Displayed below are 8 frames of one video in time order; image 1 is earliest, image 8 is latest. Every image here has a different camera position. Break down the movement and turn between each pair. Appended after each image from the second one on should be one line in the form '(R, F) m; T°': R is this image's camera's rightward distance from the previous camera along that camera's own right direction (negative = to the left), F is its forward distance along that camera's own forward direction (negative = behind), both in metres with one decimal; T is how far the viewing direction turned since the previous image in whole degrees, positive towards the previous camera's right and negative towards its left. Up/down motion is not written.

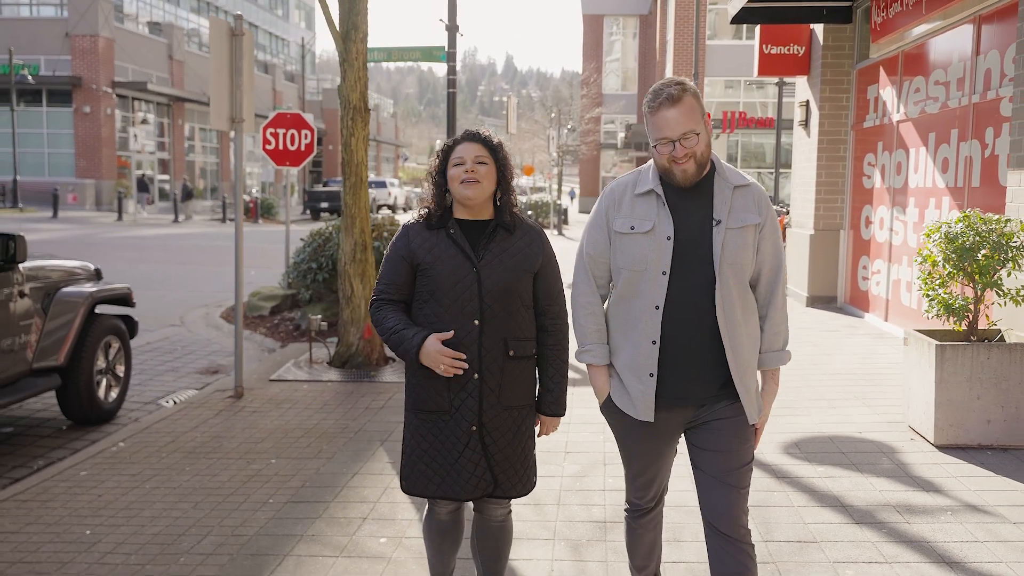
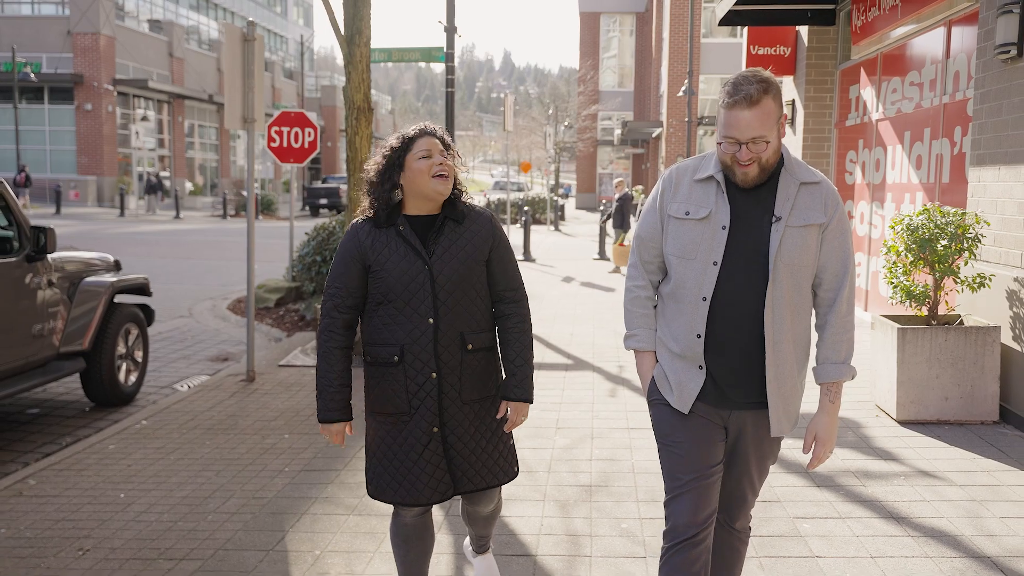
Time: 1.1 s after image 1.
(0.0, -0.5) m; 0°
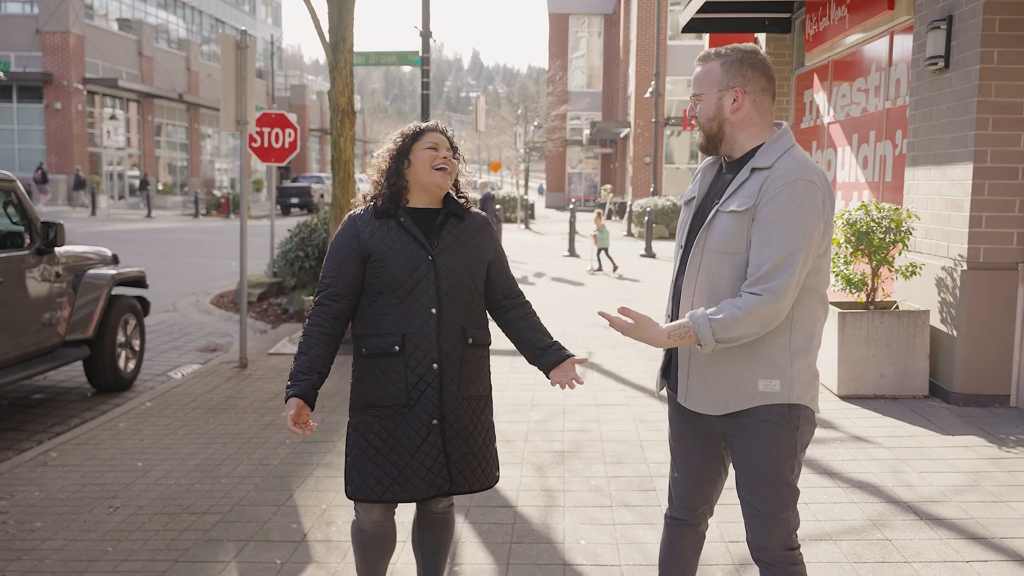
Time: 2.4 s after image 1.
(-0.1, -0.6) m; +2°
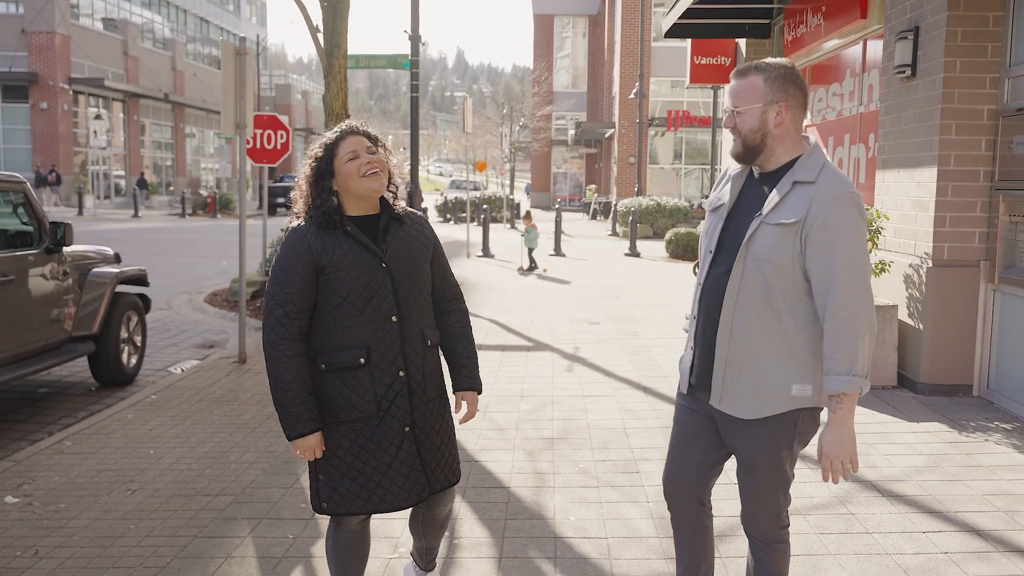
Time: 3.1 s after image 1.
(0.0, -0.3) m; +1°
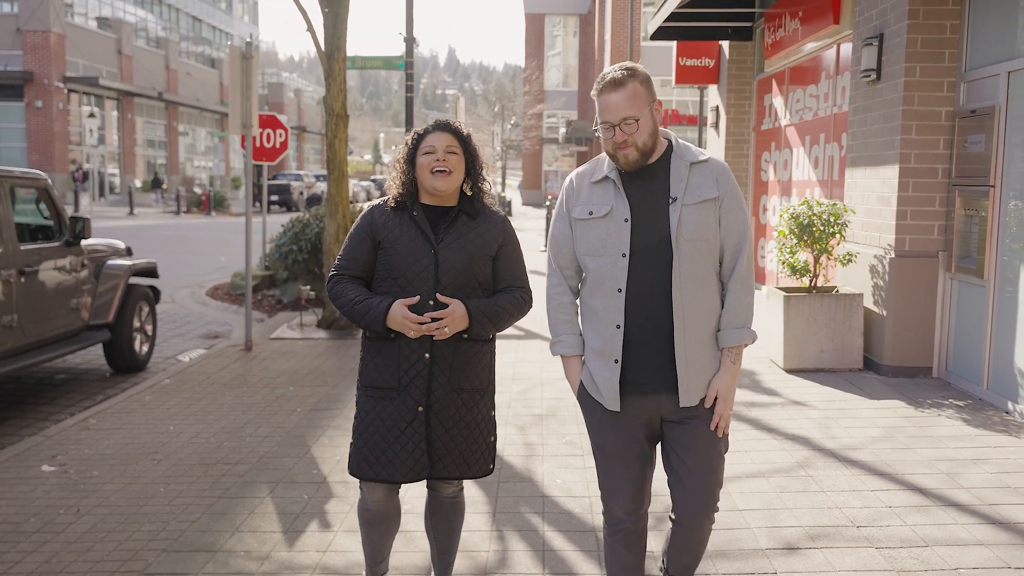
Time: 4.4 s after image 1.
(0.0, -0.5) m; +1°
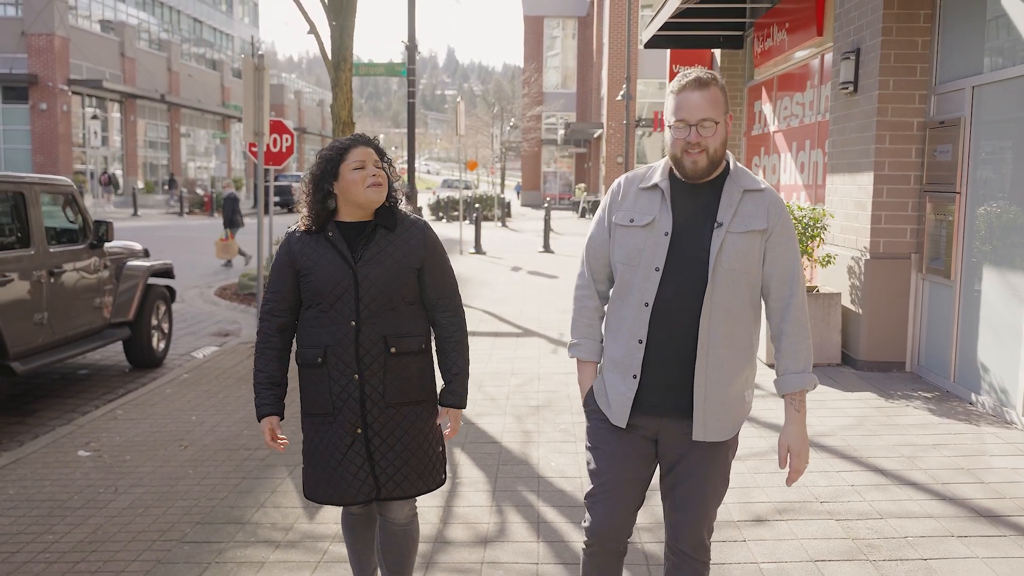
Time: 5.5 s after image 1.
(0.0, -0.5) m; 0°
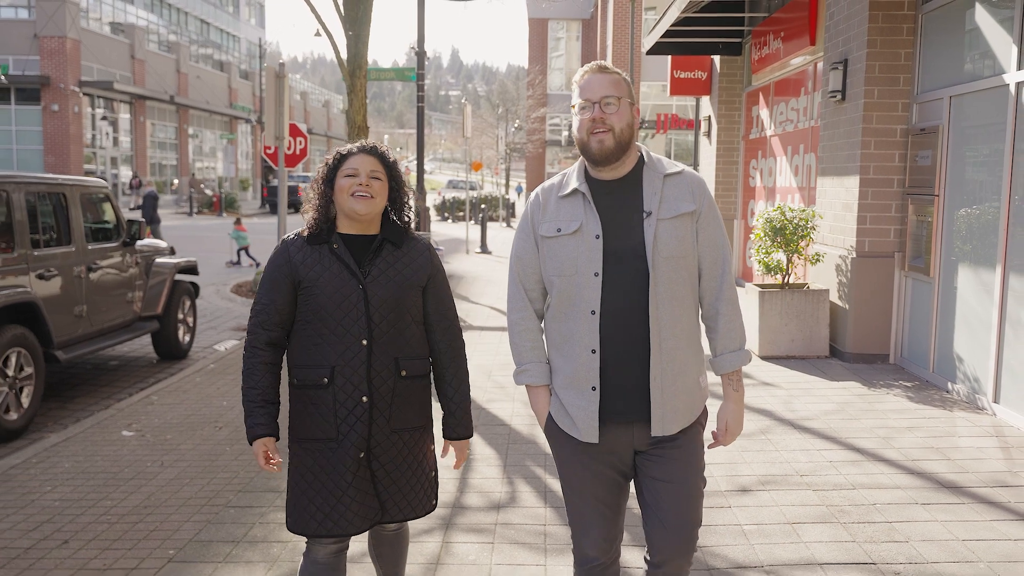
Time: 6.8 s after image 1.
(0.0, -0.5) m; 0°
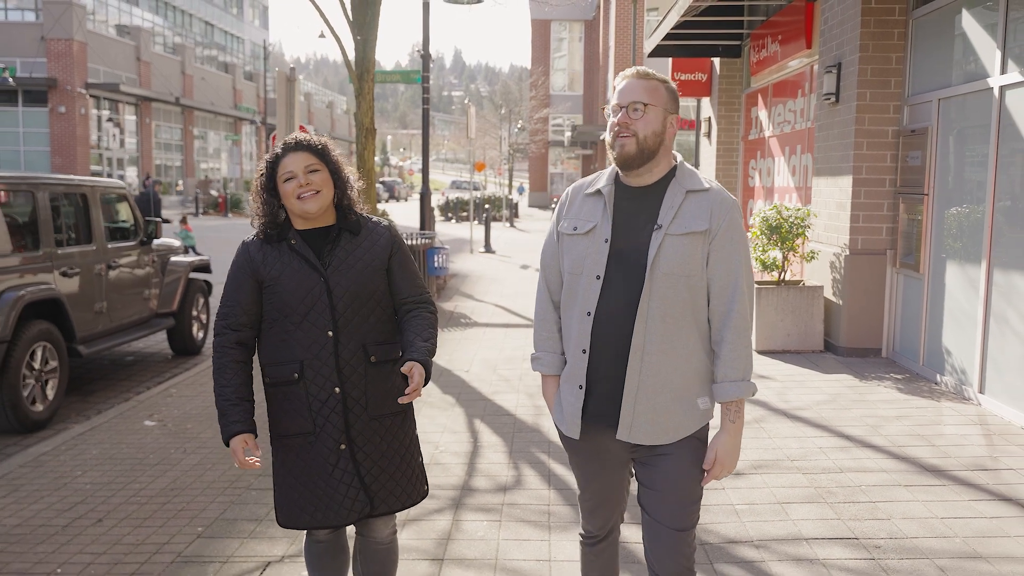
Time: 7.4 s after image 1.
(0.0, -0.3) m; 0°
